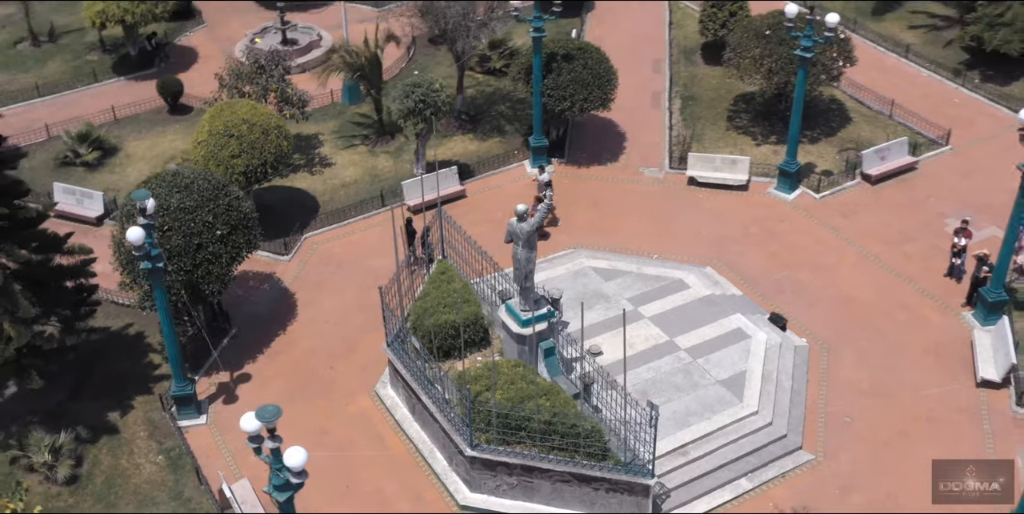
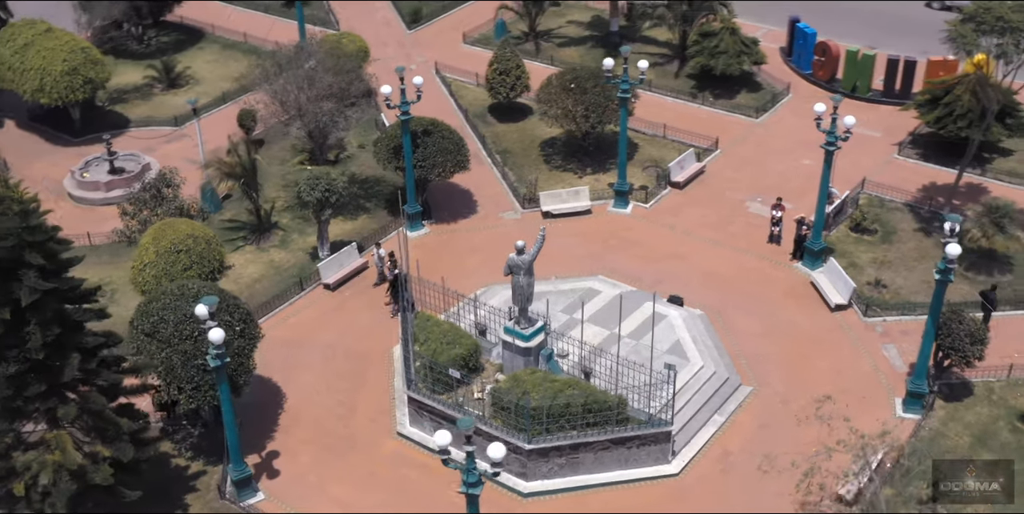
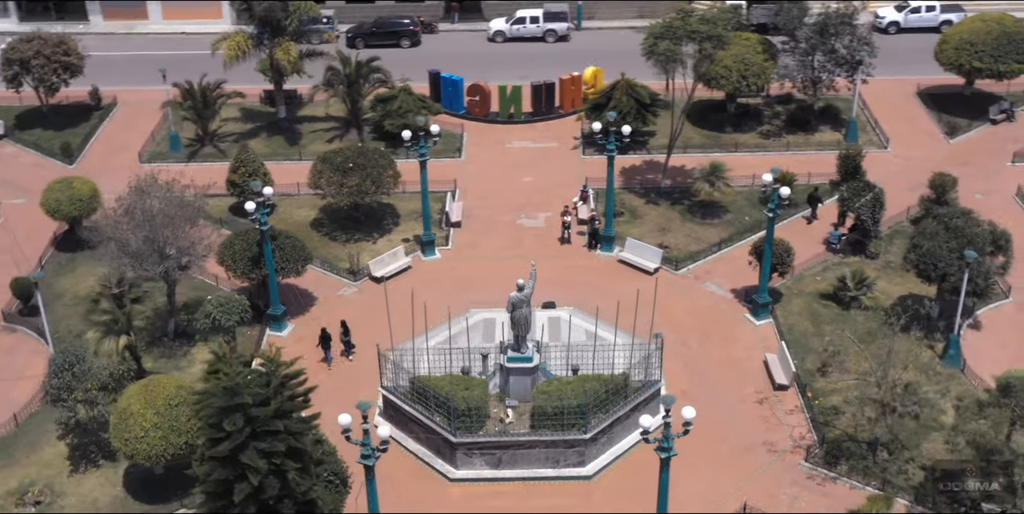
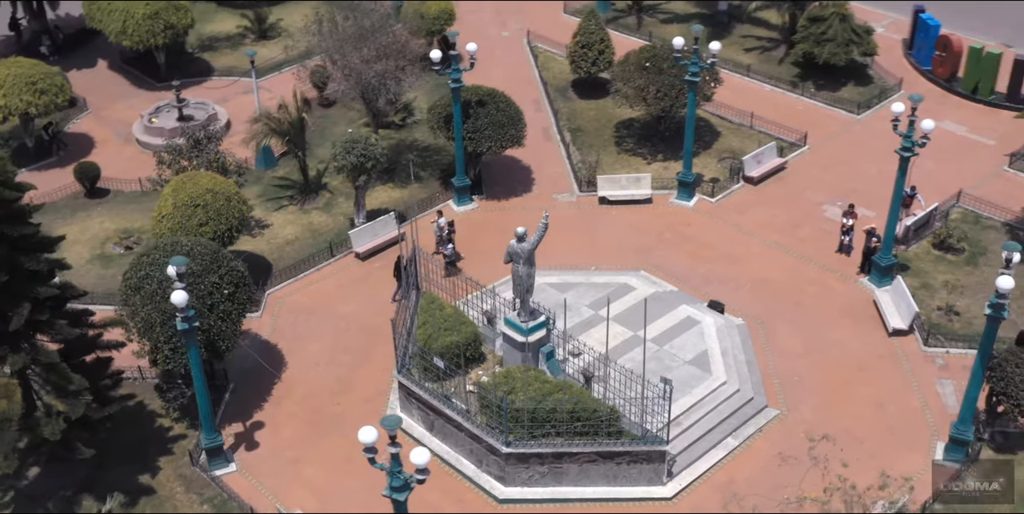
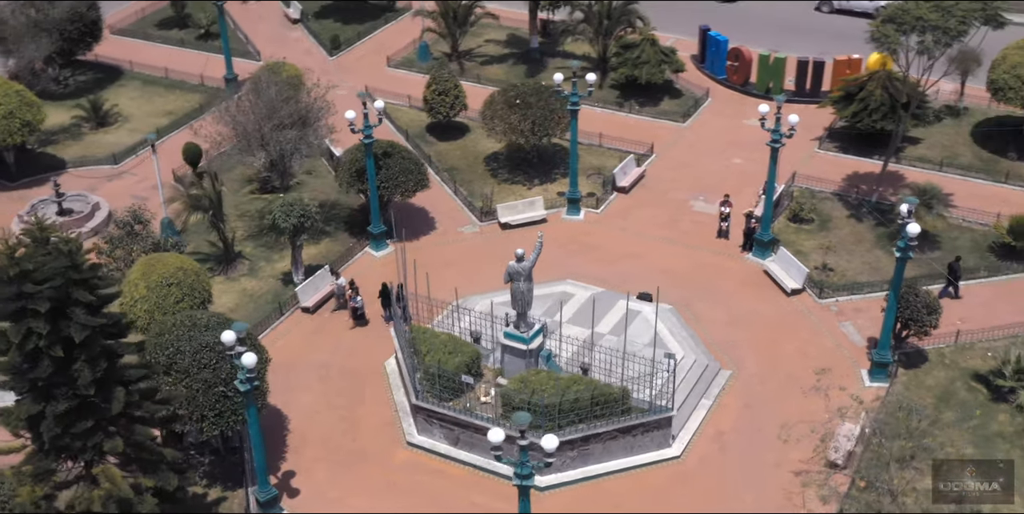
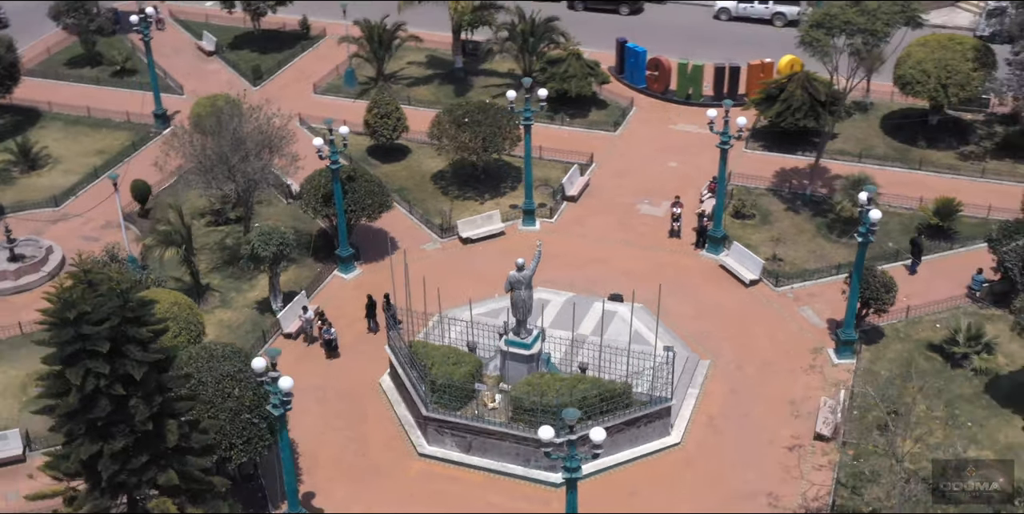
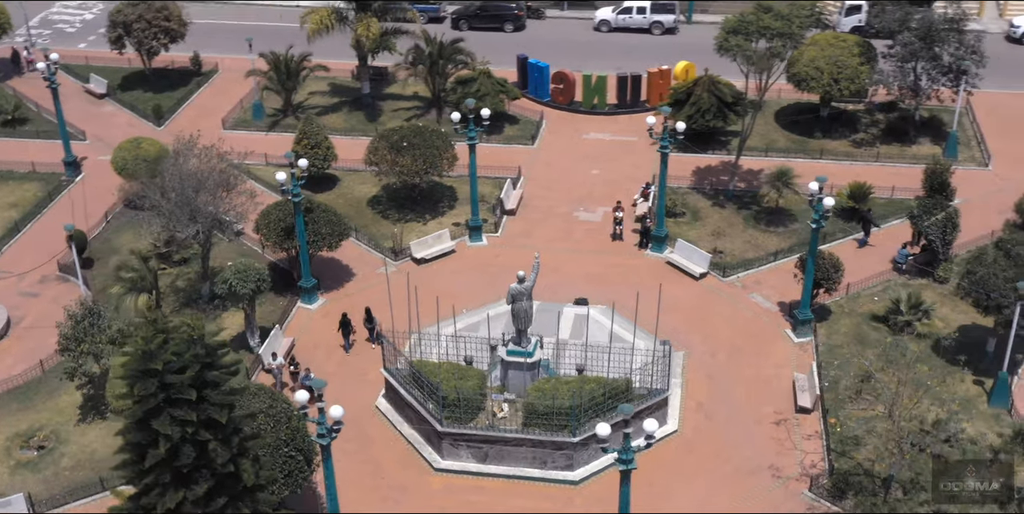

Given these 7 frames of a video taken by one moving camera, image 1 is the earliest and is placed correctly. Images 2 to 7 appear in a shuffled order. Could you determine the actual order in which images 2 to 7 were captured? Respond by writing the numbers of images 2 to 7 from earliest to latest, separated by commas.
4, 2, 5, 6, 7, 3
